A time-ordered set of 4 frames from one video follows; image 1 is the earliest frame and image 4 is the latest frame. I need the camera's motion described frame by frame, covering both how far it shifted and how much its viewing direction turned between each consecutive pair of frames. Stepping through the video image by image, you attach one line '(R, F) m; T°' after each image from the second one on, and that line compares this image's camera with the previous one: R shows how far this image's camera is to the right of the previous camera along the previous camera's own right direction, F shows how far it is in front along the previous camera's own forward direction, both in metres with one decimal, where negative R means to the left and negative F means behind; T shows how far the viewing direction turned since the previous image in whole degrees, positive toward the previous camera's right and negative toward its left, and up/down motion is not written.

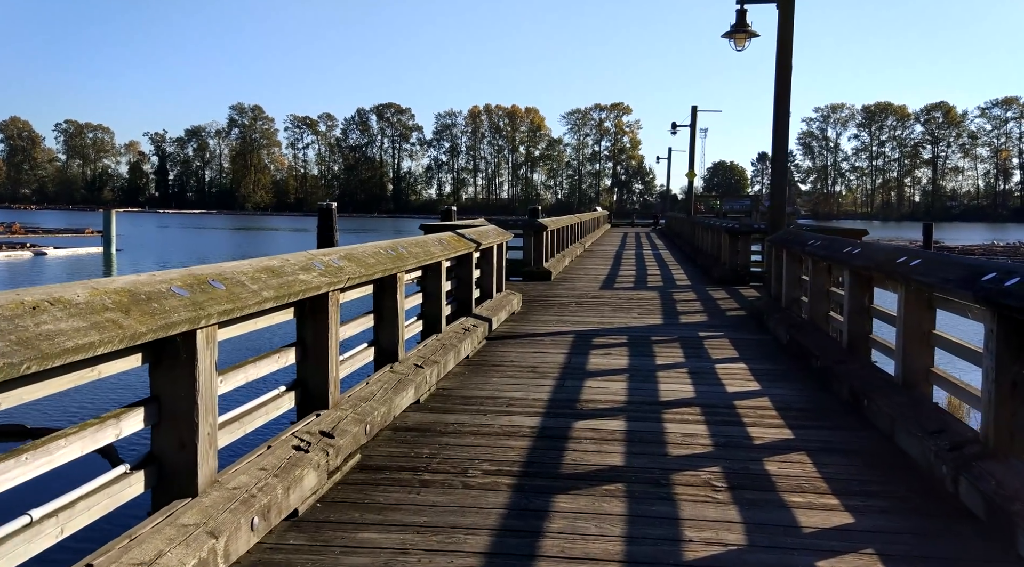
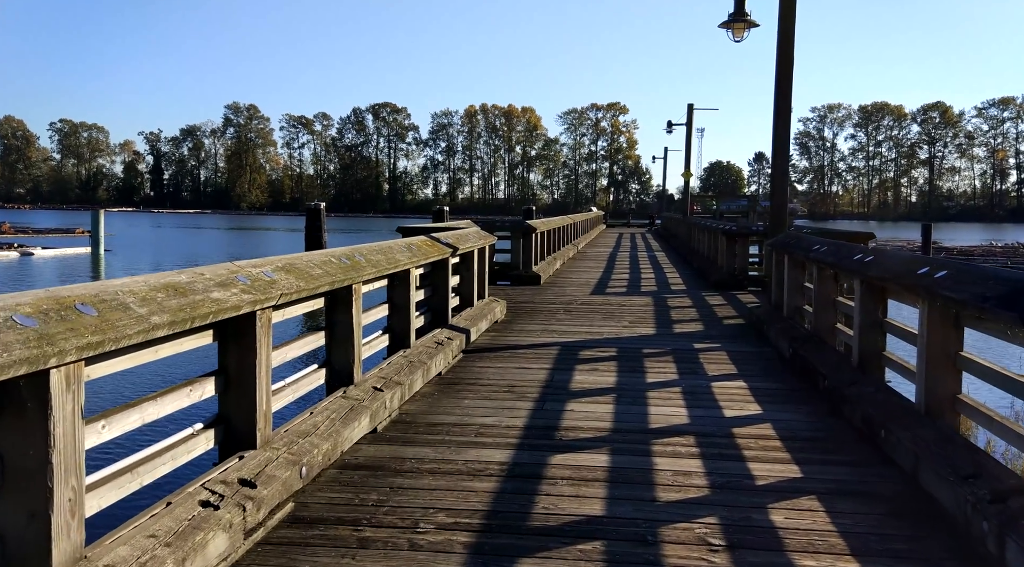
(+0.1, +0.6) m; 0°
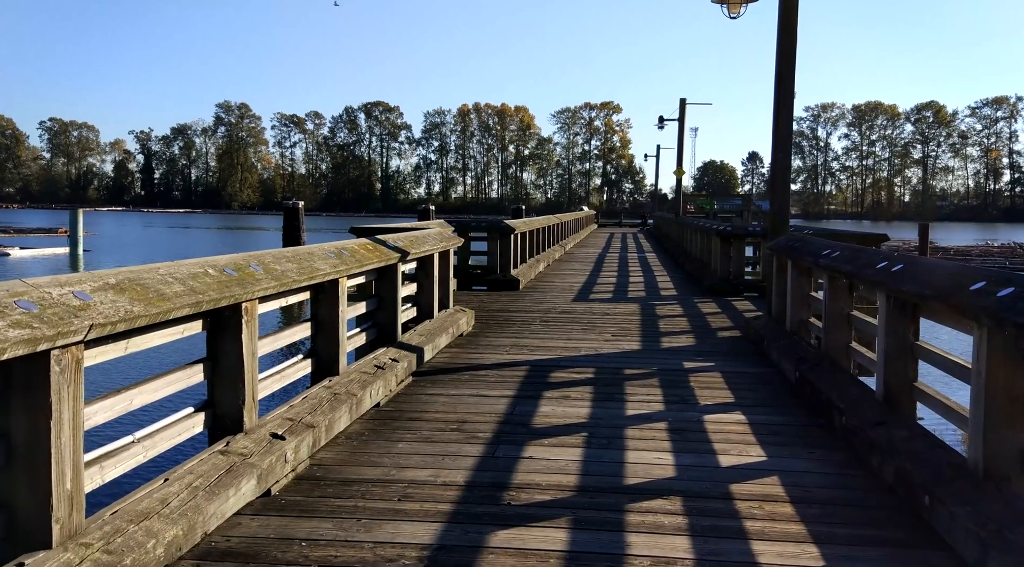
(+0.2, +0.9) m; 0°
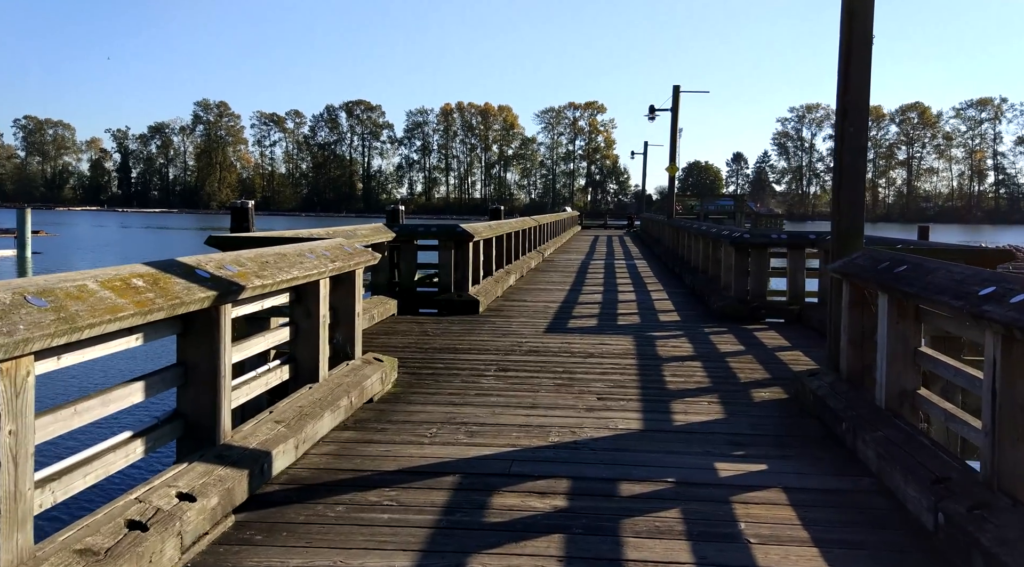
(+0.3, +2.4) m; +1°
